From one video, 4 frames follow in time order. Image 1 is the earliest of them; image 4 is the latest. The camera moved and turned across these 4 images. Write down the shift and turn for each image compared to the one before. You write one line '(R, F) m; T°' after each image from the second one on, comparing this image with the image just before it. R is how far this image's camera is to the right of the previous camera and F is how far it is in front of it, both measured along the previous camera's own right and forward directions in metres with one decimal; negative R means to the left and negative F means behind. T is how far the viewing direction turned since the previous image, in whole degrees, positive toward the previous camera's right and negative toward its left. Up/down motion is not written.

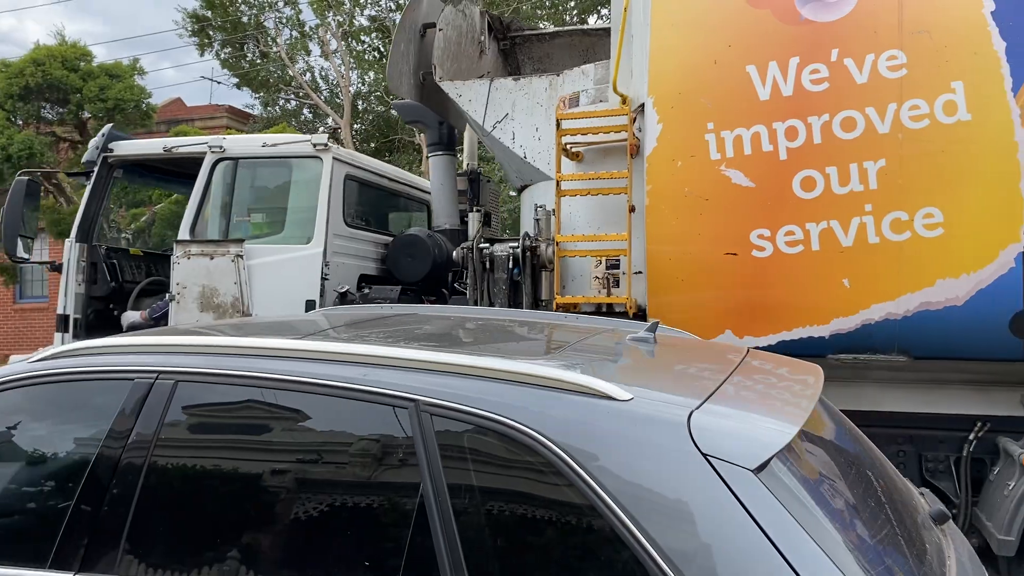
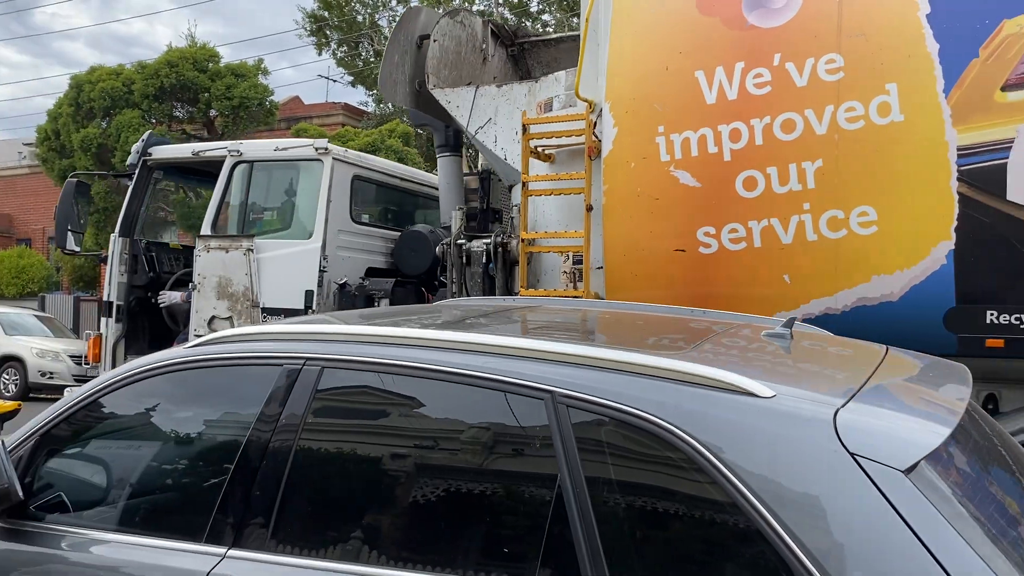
(0.0, 0.0) m; -7°
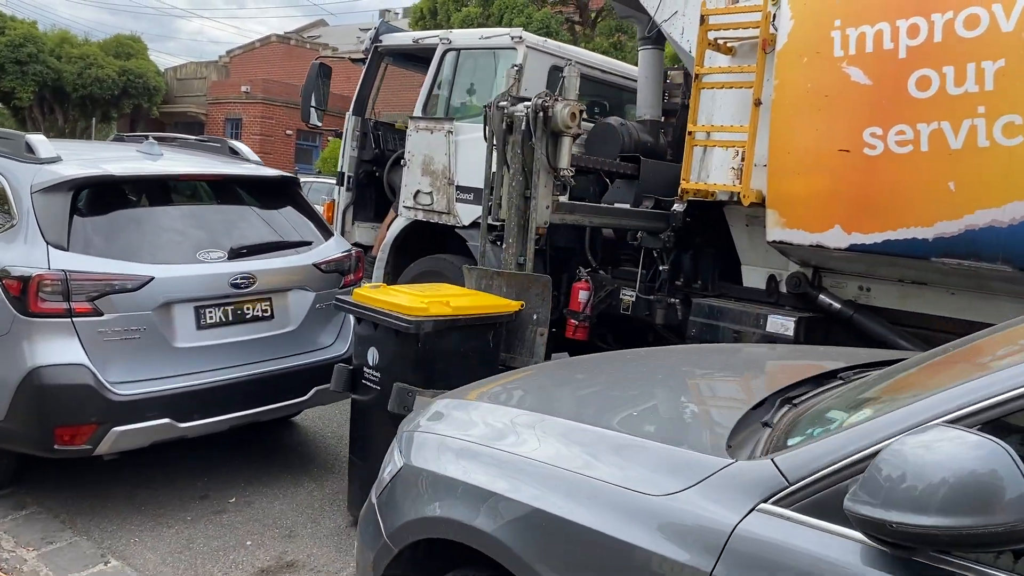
(-1.2, +0.6) m; -17°
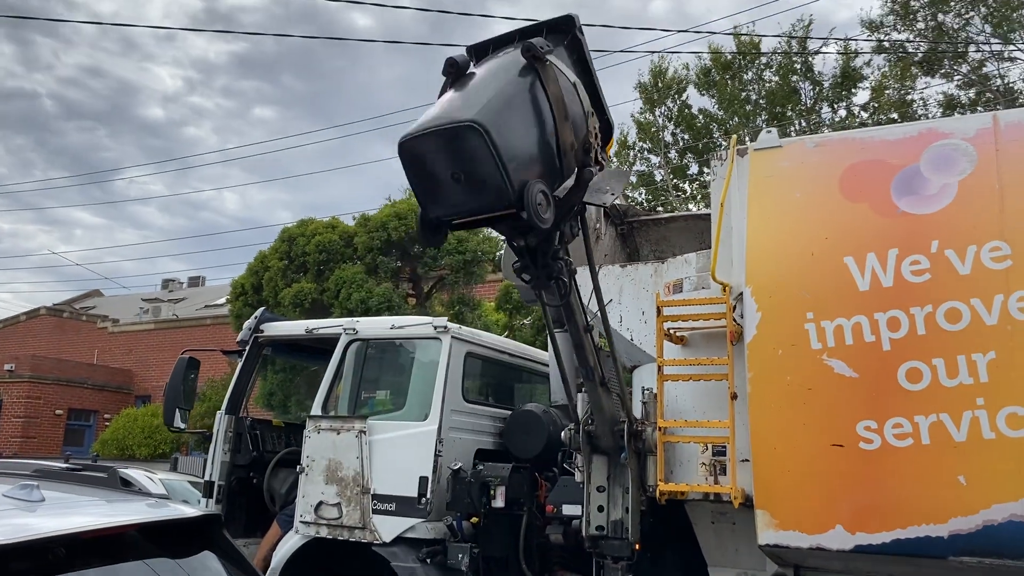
(-0.7, +0.5) m; +15°
